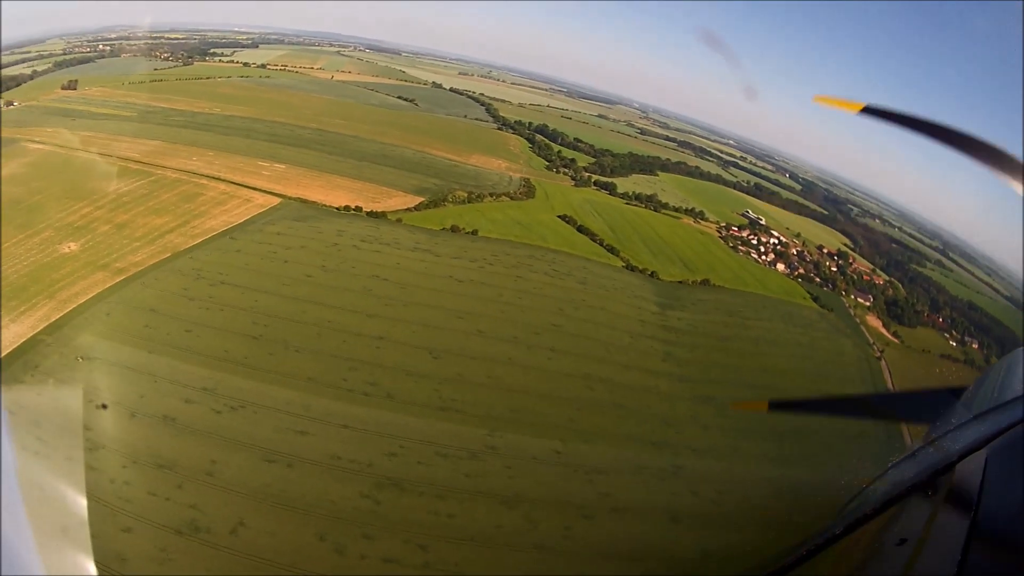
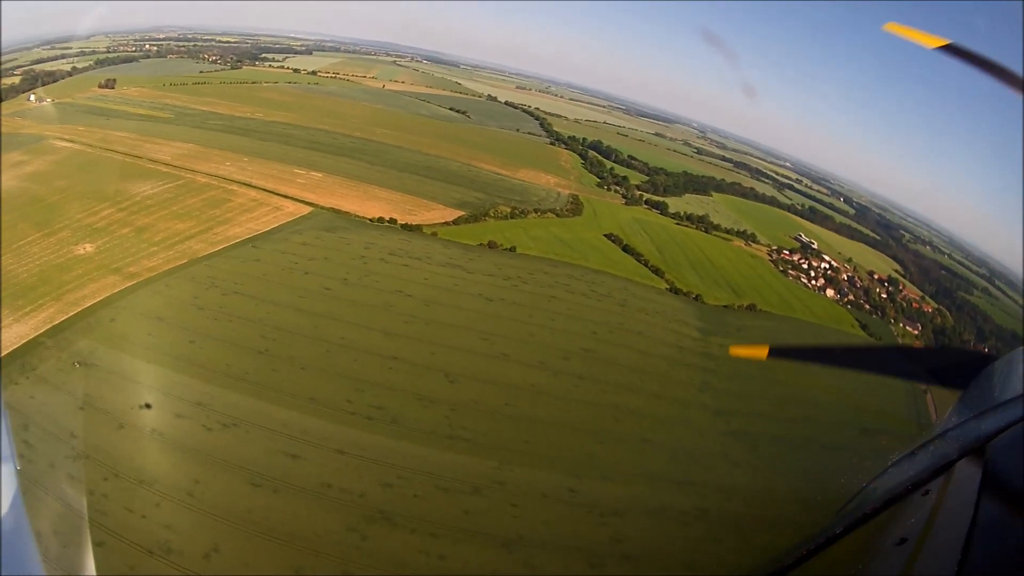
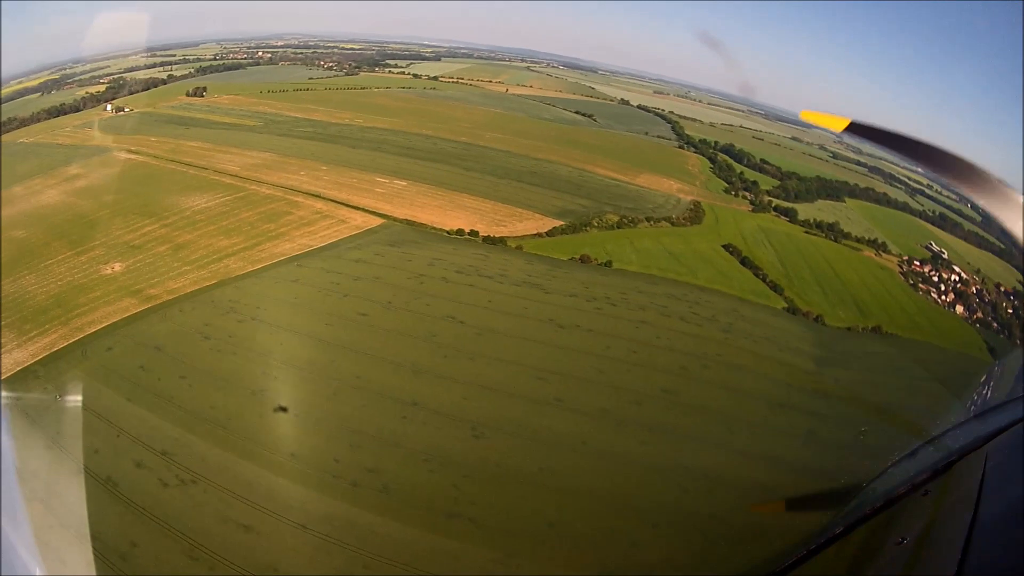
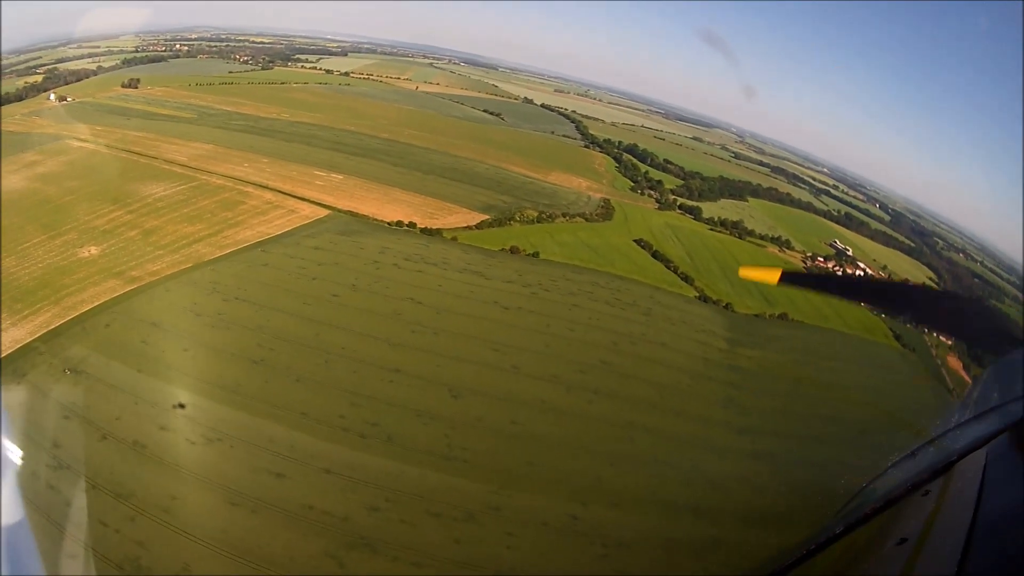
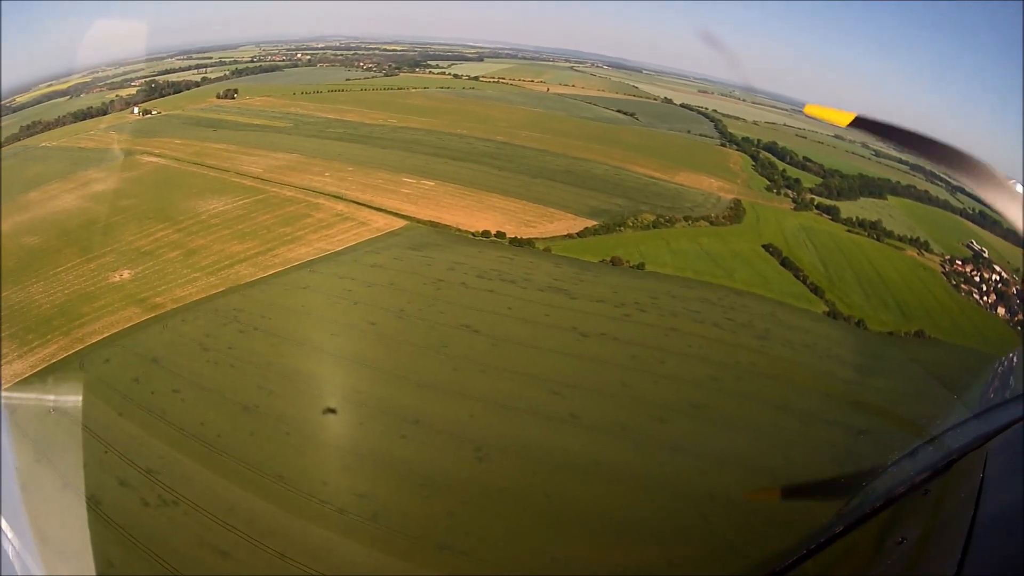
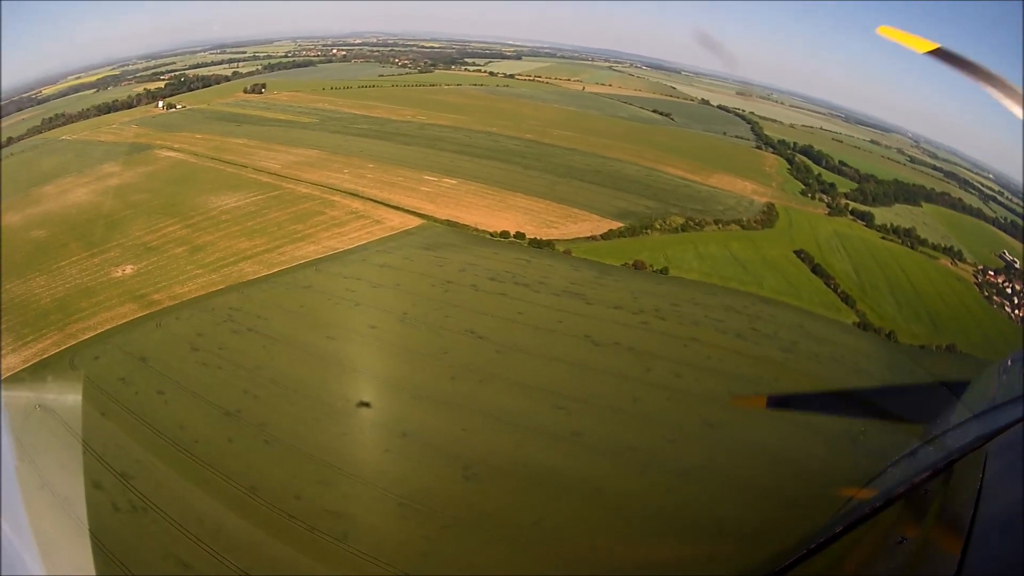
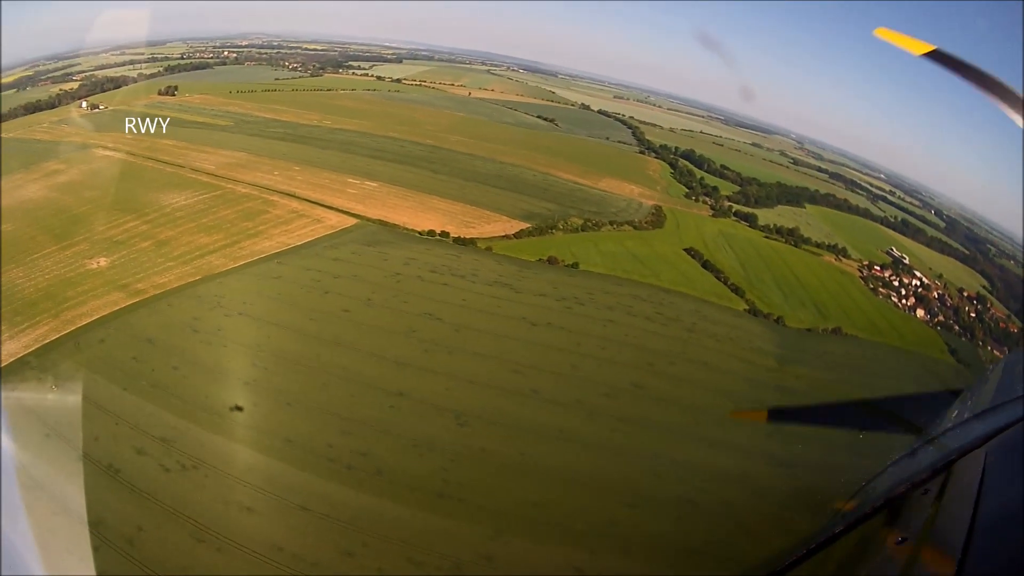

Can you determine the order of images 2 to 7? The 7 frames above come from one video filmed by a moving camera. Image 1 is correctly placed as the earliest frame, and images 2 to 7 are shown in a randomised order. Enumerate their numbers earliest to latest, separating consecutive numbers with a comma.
2, 4, 7, 3, 5, 6
